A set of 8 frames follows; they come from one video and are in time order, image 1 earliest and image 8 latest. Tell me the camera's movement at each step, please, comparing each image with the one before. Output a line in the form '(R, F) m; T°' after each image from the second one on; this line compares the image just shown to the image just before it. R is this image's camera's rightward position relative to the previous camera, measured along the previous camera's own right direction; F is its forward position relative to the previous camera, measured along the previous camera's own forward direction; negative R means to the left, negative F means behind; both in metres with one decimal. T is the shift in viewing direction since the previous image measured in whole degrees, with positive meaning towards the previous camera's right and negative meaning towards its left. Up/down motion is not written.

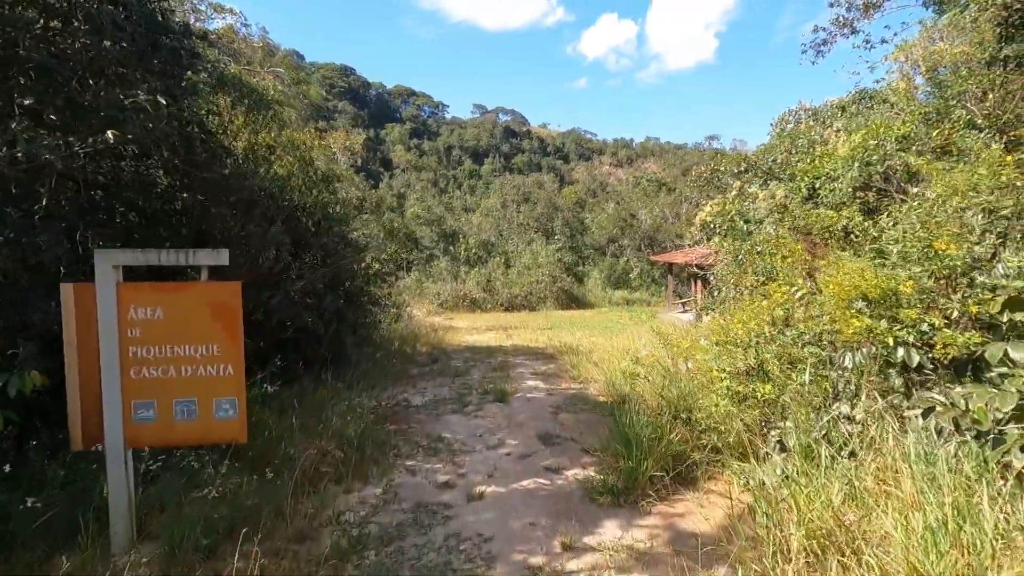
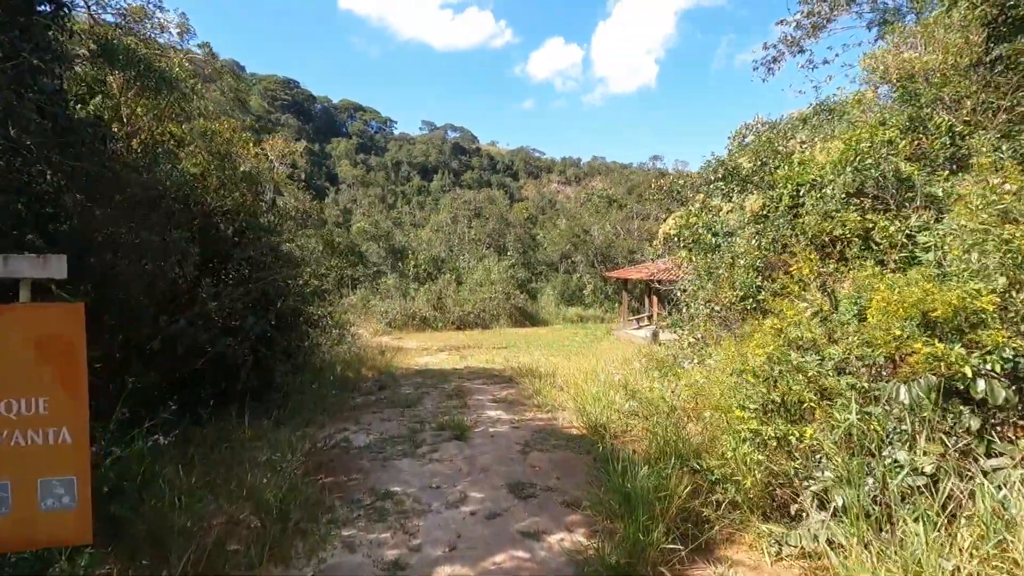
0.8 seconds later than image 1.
(-0.1, +0.9) m; +5°
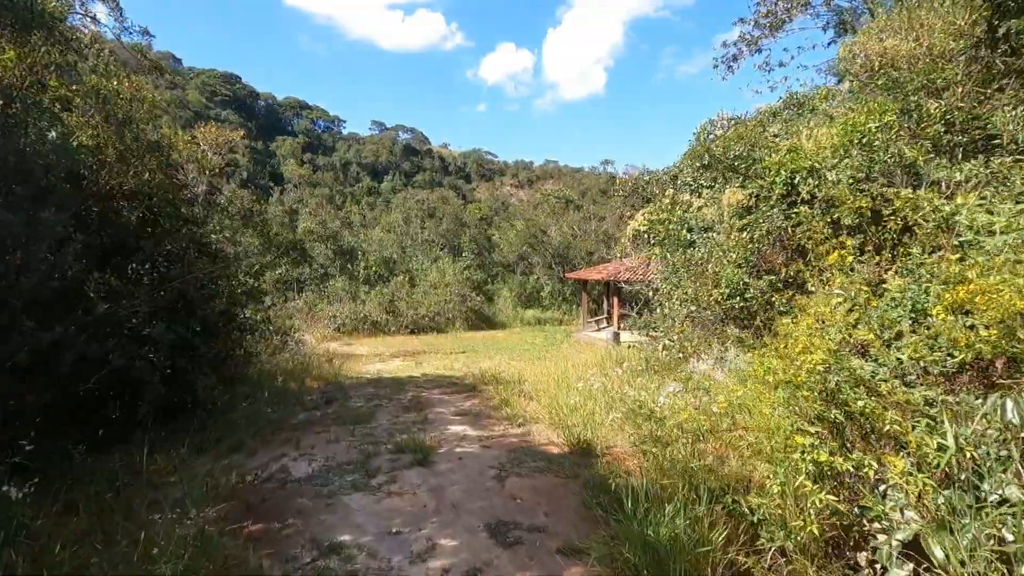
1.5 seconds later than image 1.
(-0.2, +0.8) m; +5°
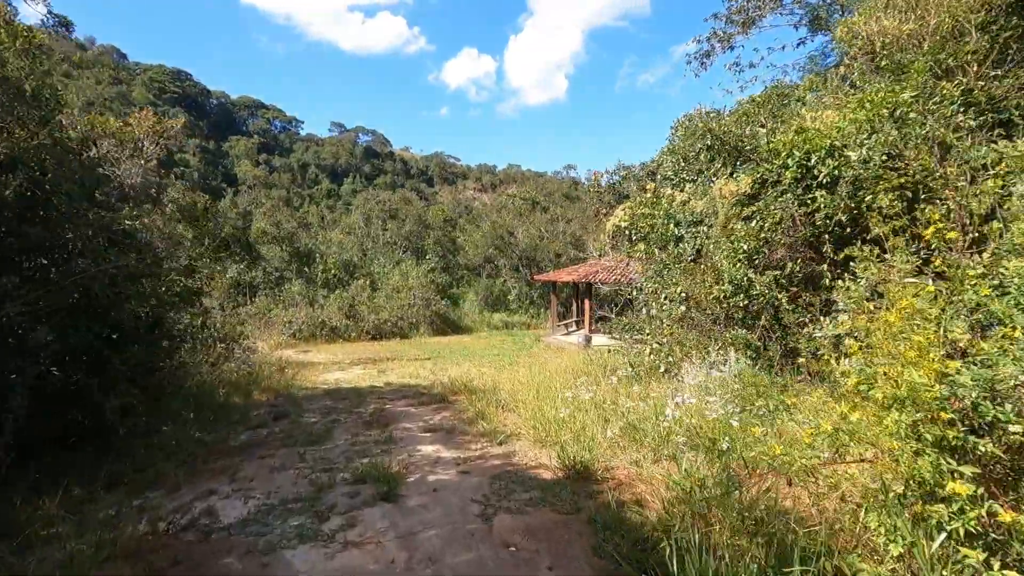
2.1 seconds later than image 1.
(-0.2, +0.8) m; +4°
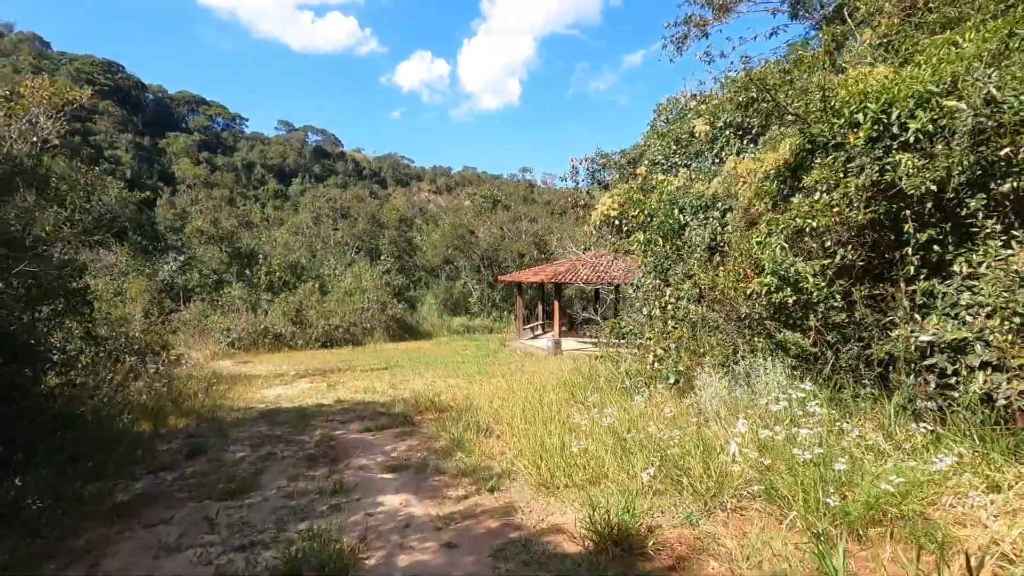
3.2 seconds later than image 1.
(-0.3, +1.4) m; +5°
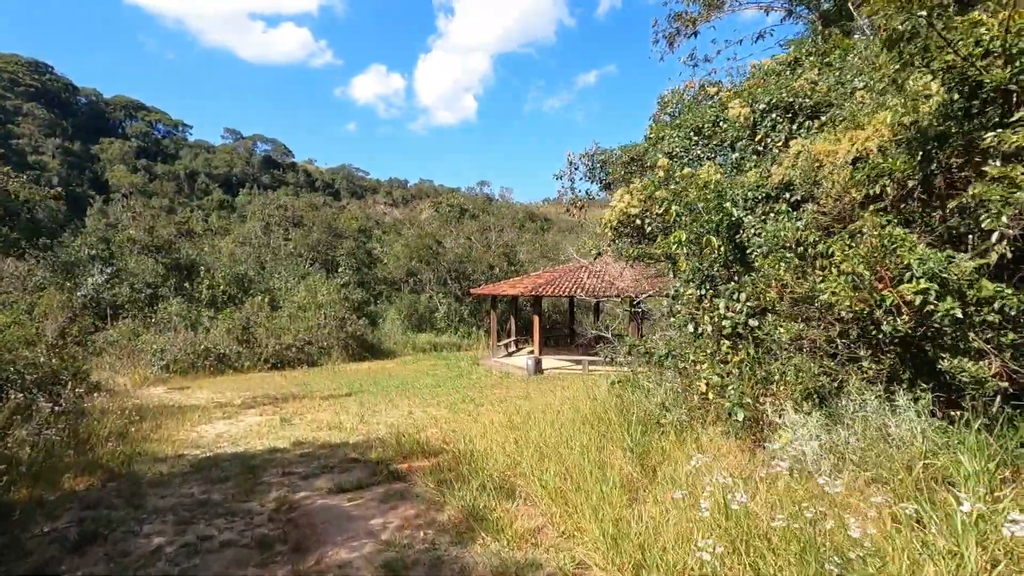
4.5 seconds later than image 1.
(-0.6, +1.5) m; +5°
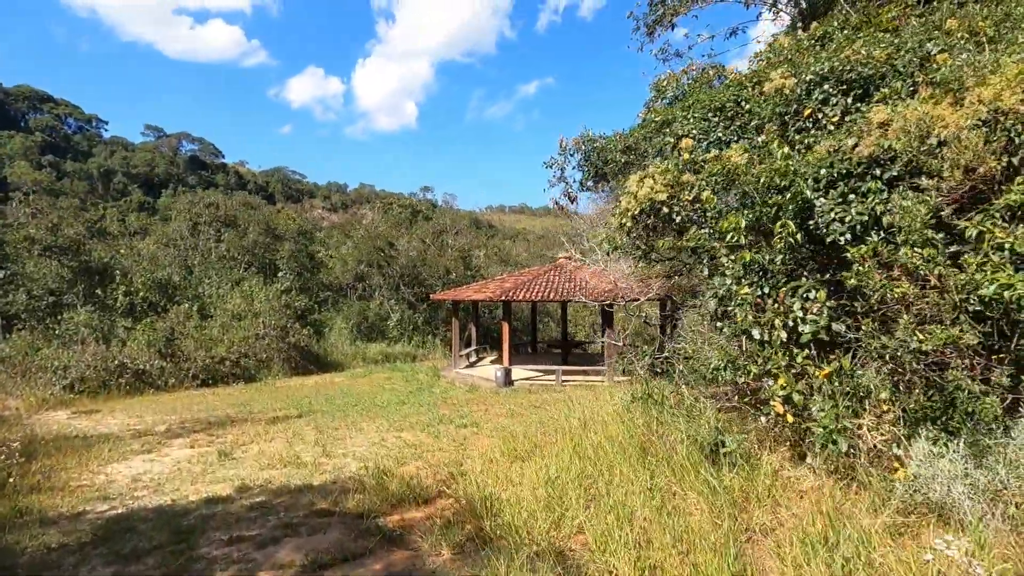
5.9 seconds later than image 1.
(-0.7, +1.3) m; +6°
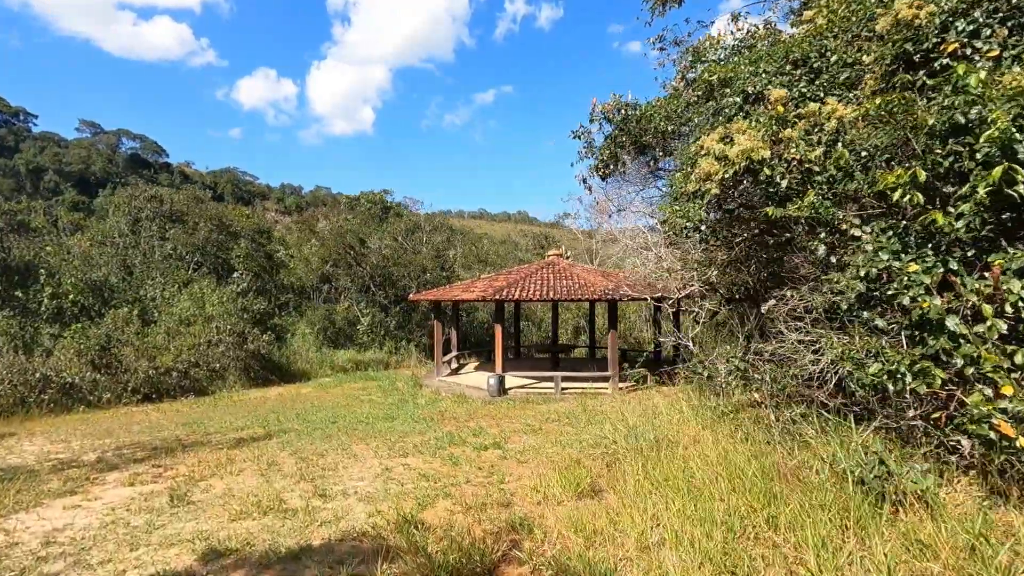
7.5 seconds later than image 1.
(-0.9, +1.5) m; +5°
